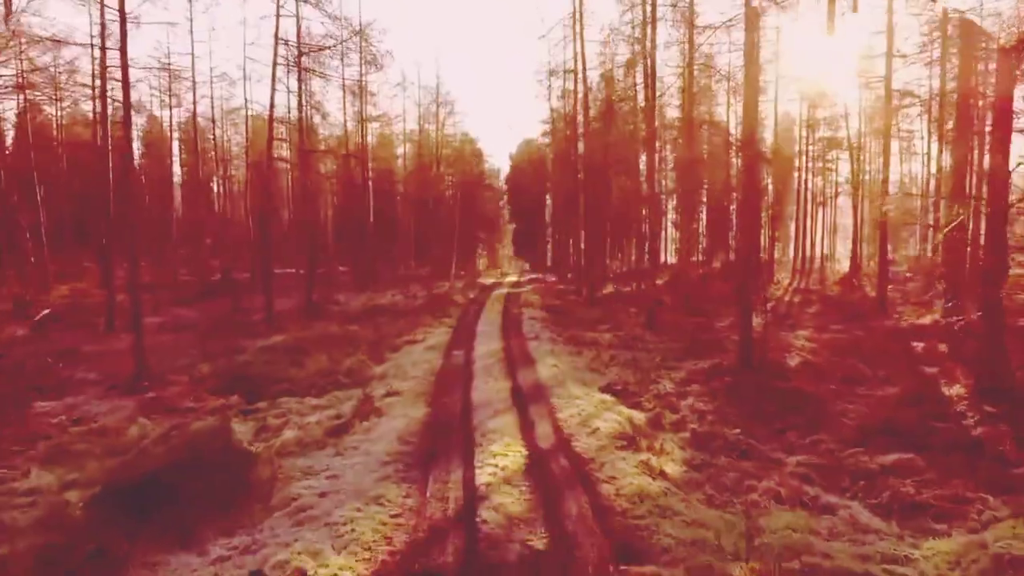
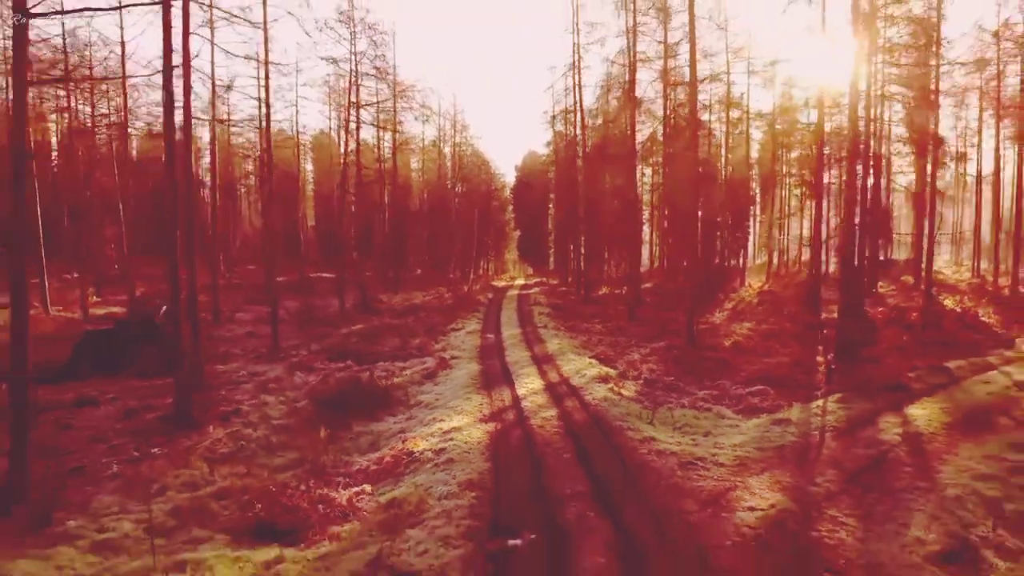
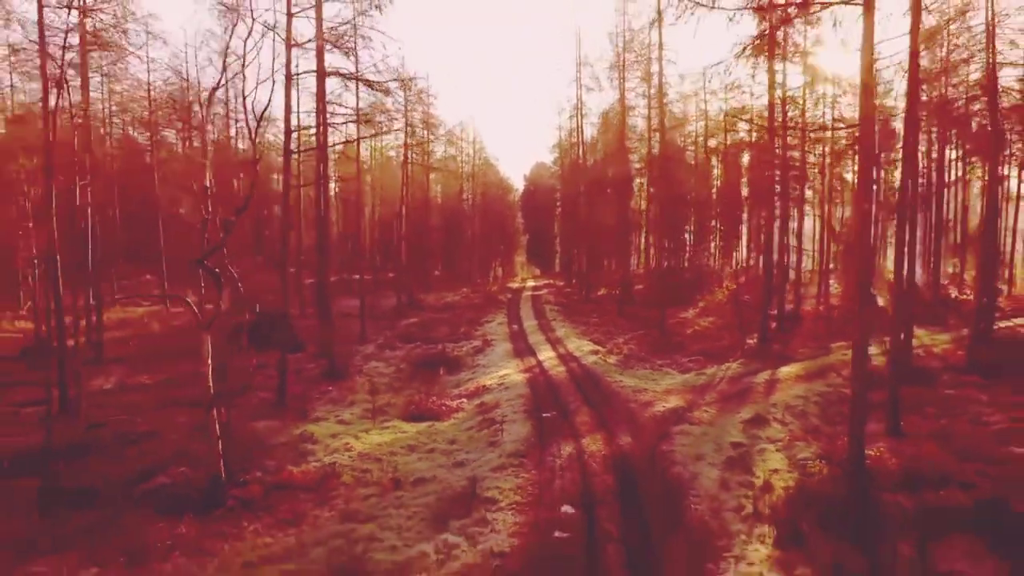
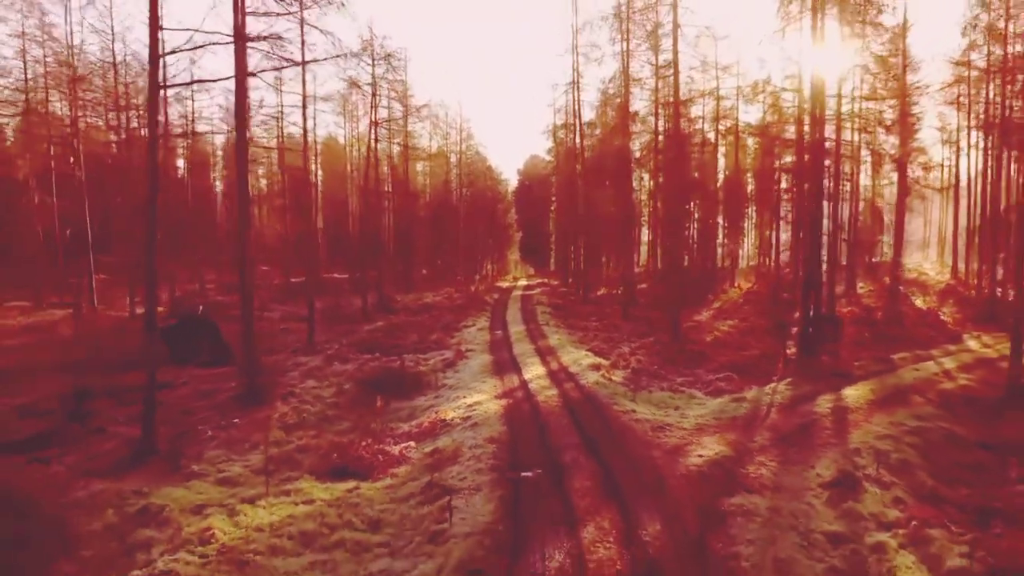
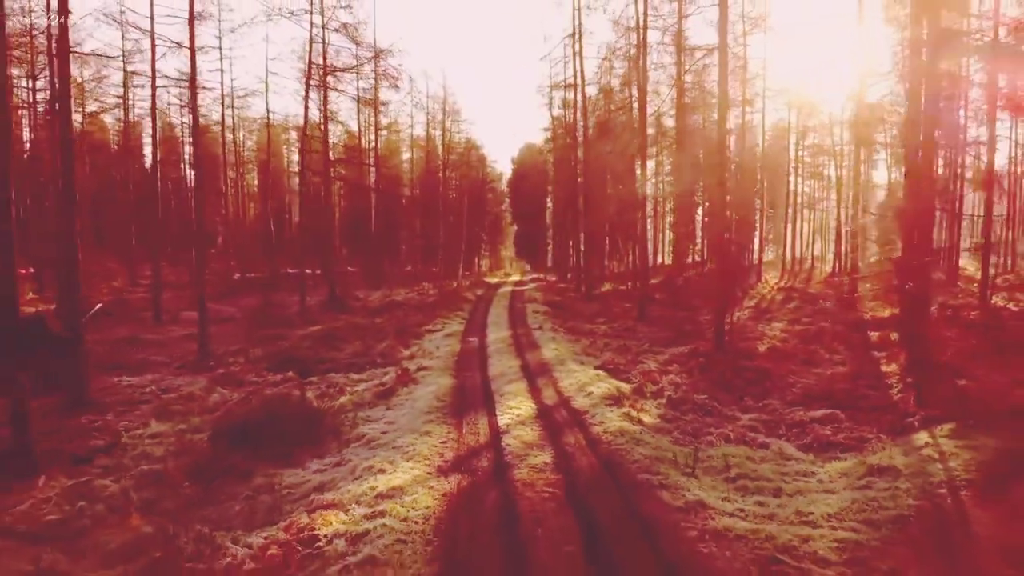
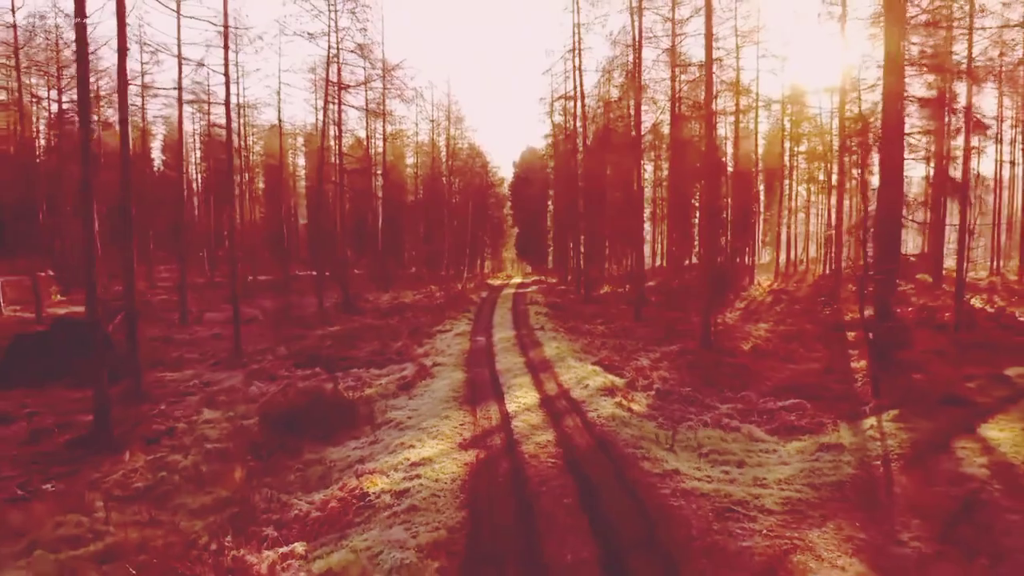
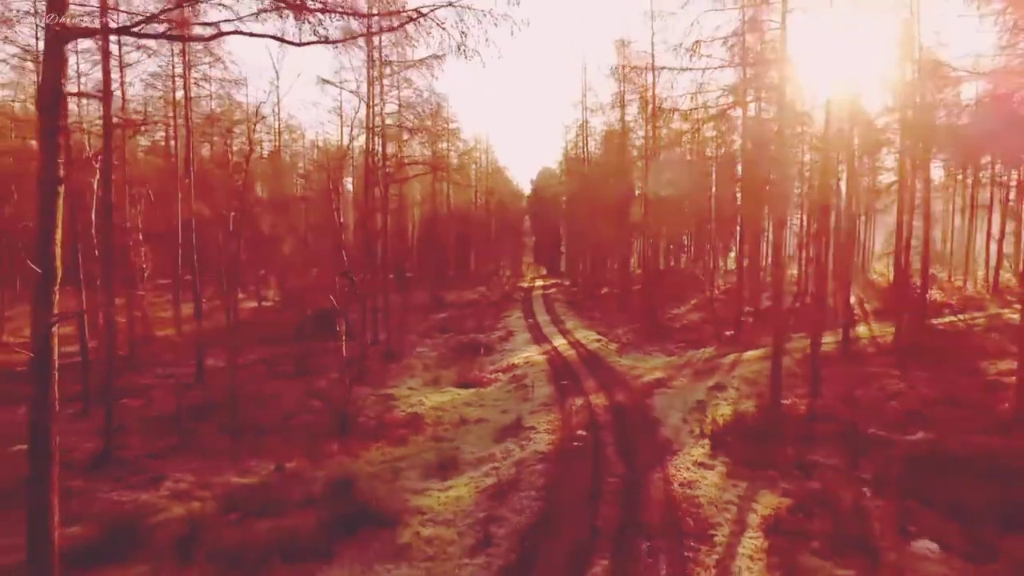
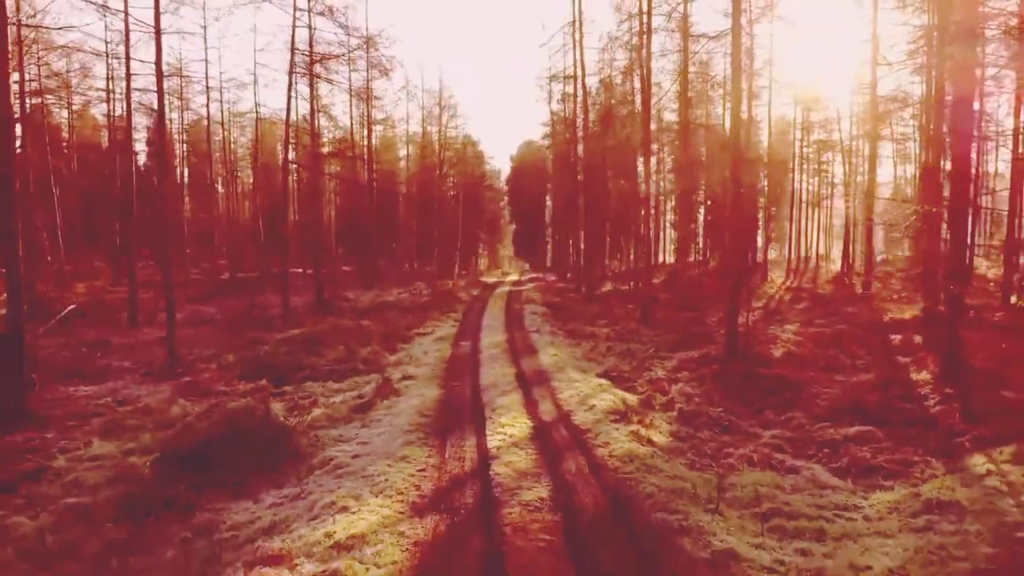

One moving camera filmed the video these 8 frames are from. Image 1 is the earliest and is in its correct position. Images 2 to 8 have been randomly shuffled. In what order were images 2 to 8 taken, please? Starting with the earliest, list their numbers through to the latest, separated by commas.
8, 5, 6, 2, 4, 3, 7
